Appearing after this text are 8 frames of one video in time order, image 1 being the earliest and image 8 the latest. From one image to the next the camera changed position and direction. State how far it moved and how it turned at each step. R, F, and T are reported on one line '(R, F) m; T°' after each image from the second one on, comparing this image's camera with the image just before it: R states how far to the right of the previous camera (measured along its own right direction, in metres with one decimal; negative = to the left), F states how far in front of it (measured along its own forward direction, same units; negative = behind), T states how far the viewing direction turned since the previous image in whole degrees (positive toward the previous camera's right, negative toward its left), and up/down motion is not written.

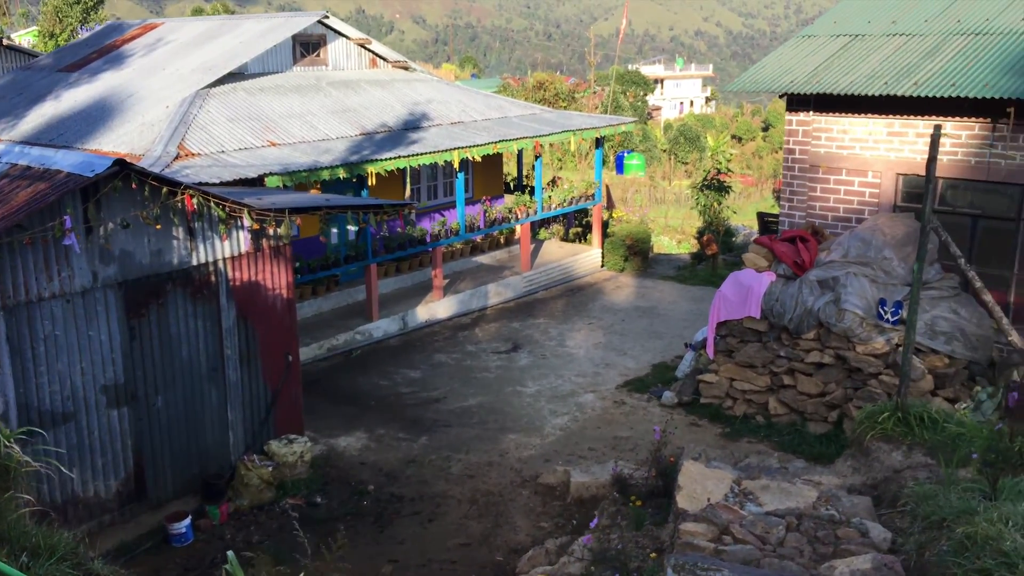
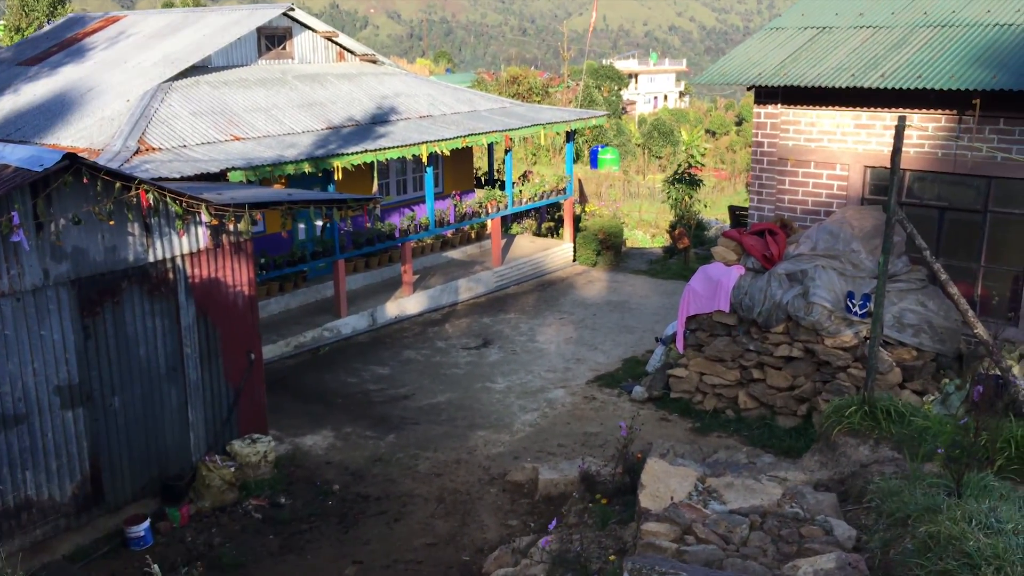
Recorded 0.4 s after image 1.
(+0.1, +0.1) m; +1°
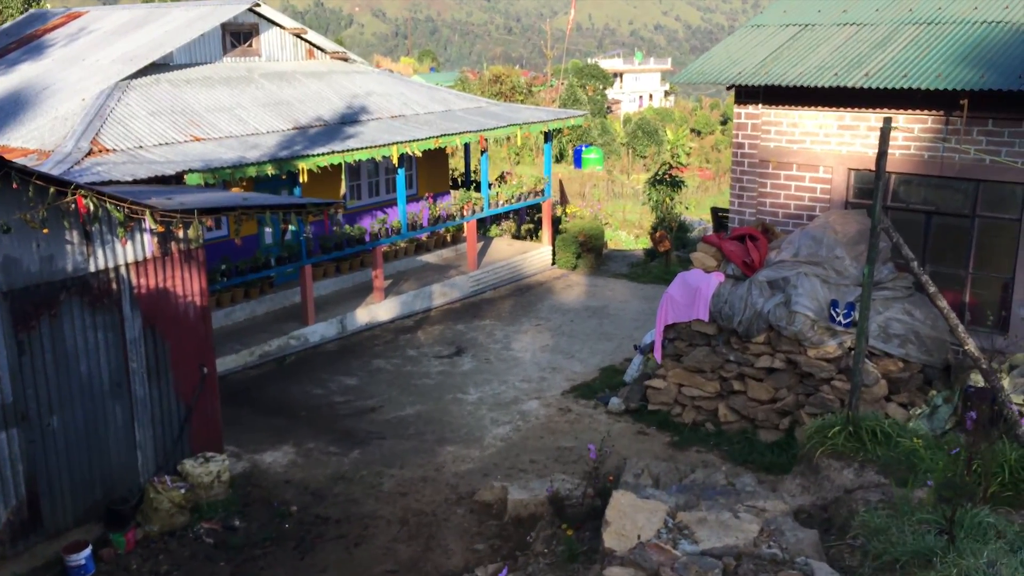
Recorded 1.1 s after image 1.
(+0.2, +0.4) m; +1°
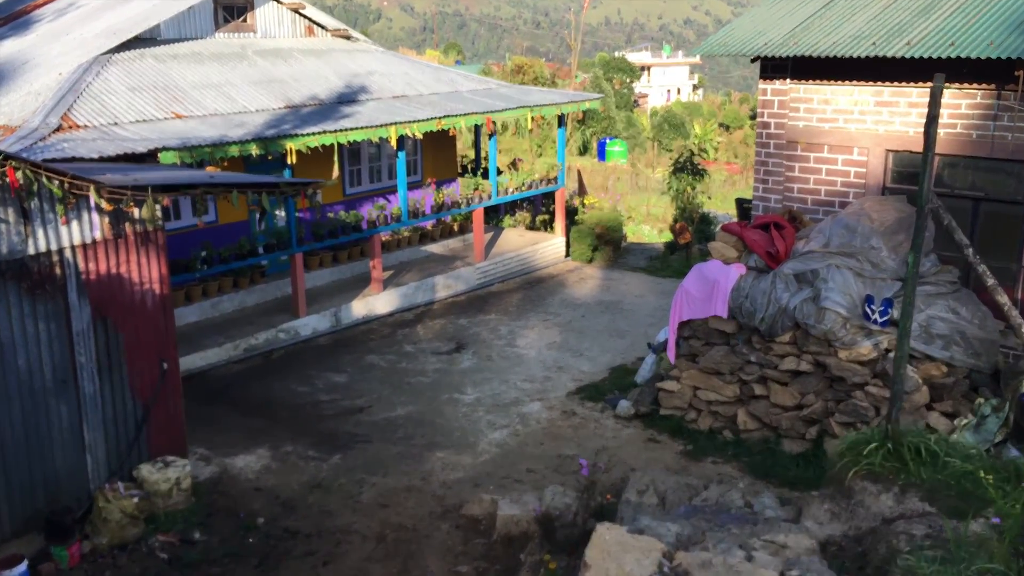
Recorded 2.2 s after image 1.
(+0.3, +0.9) m; -2°
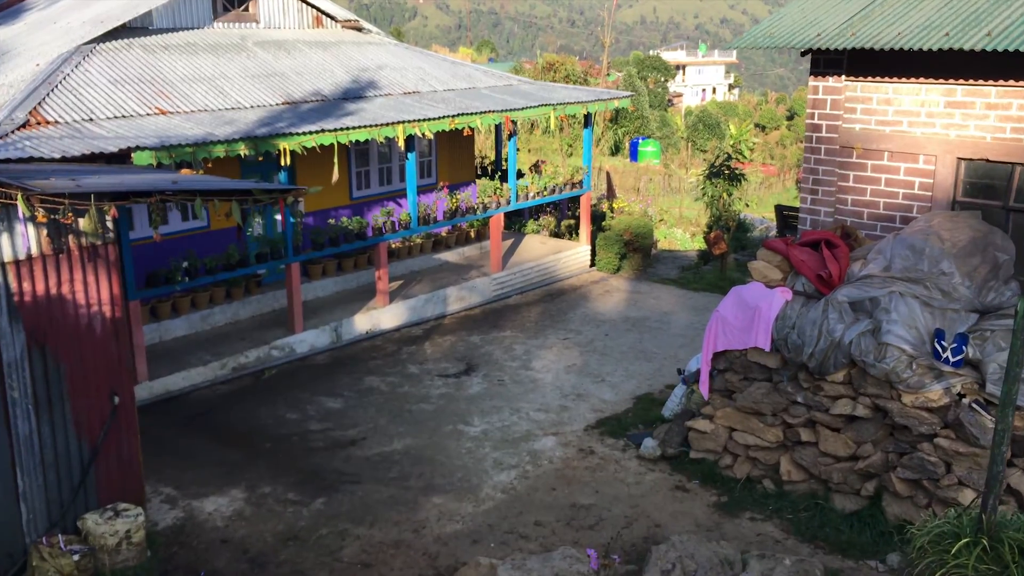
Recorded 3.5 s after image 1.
(+0.2, +1.1) m; -2°
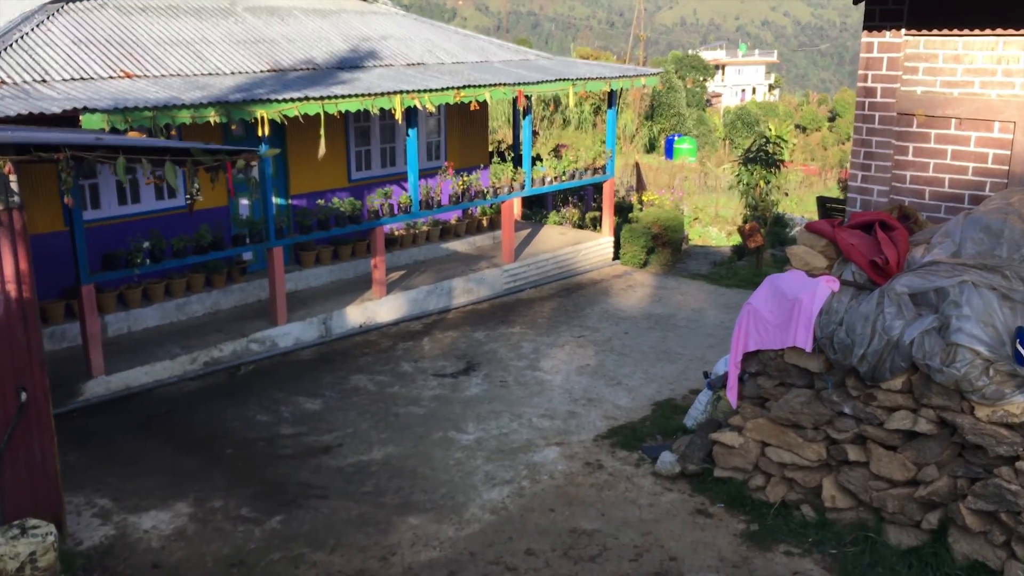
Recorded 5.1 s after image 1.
(+0.3, +1.1) m; -2°
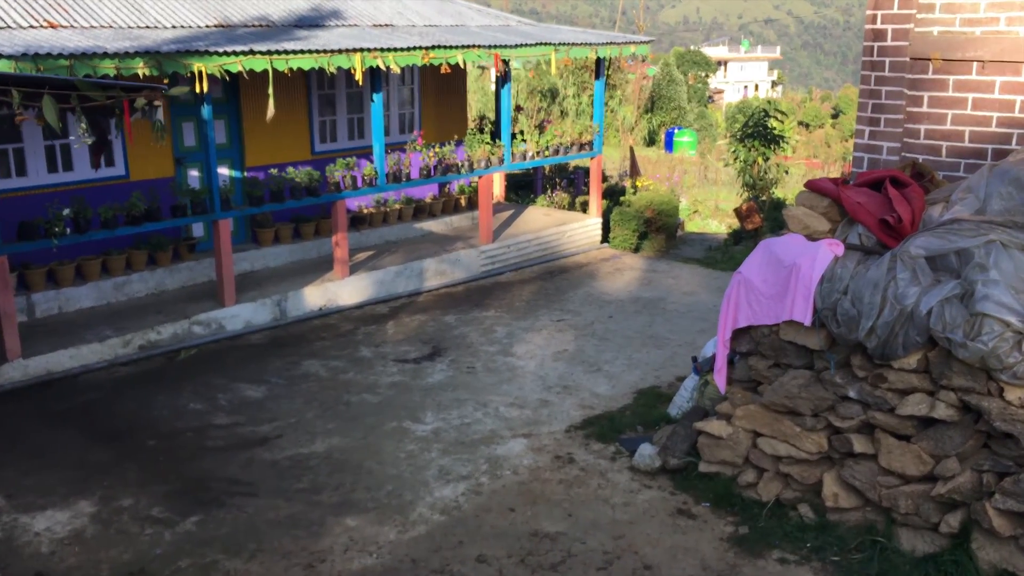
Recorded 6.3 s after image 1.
(+0.3, +0.8) m; 0°
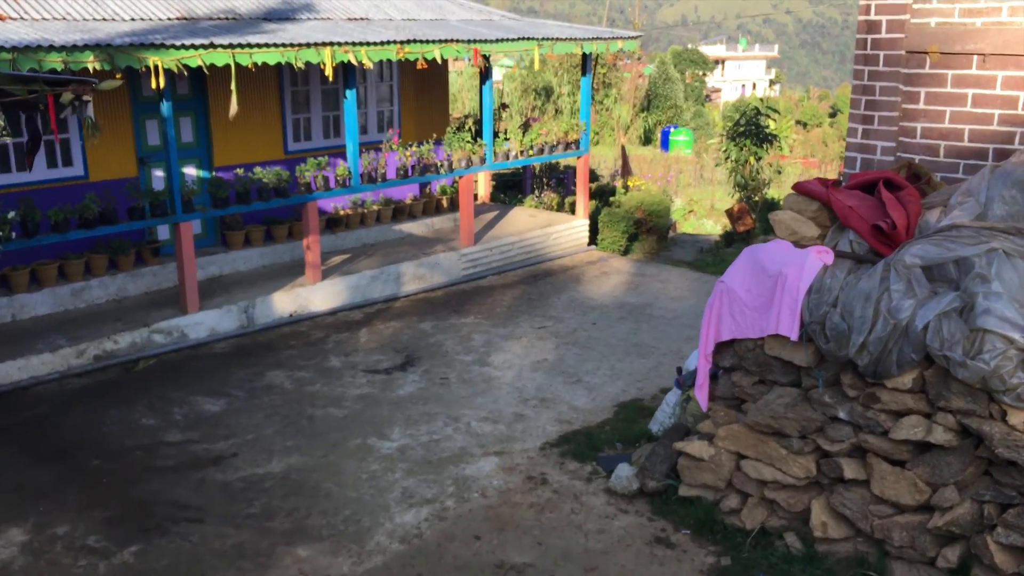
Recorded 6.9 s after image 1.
(+0.2, +0.4) m; 0°
